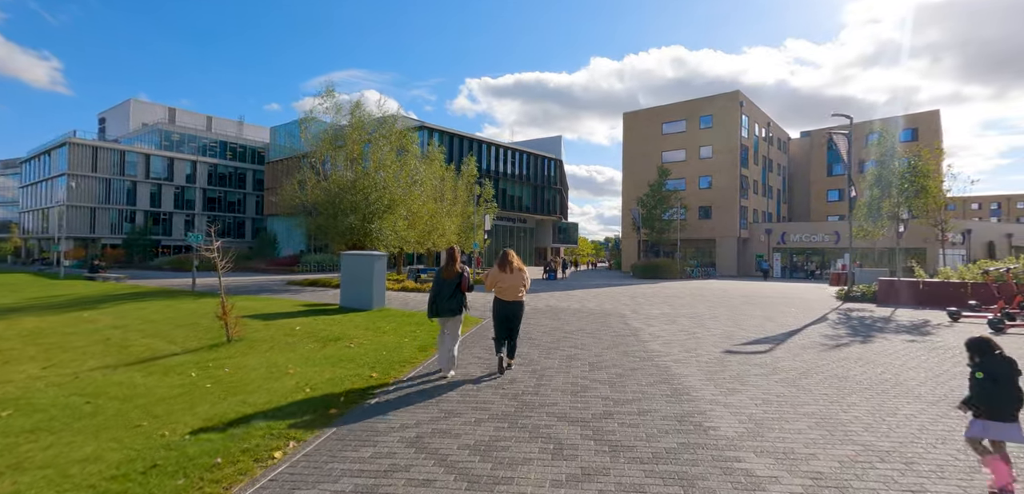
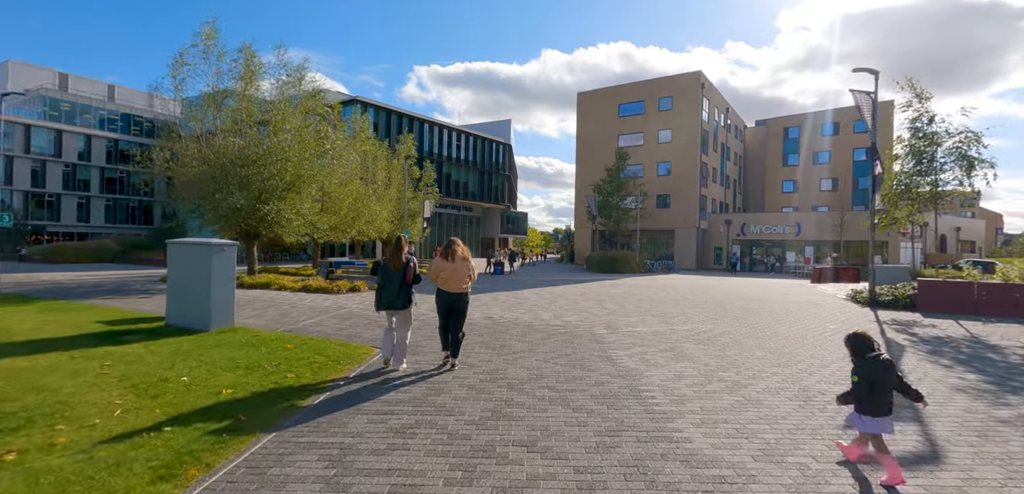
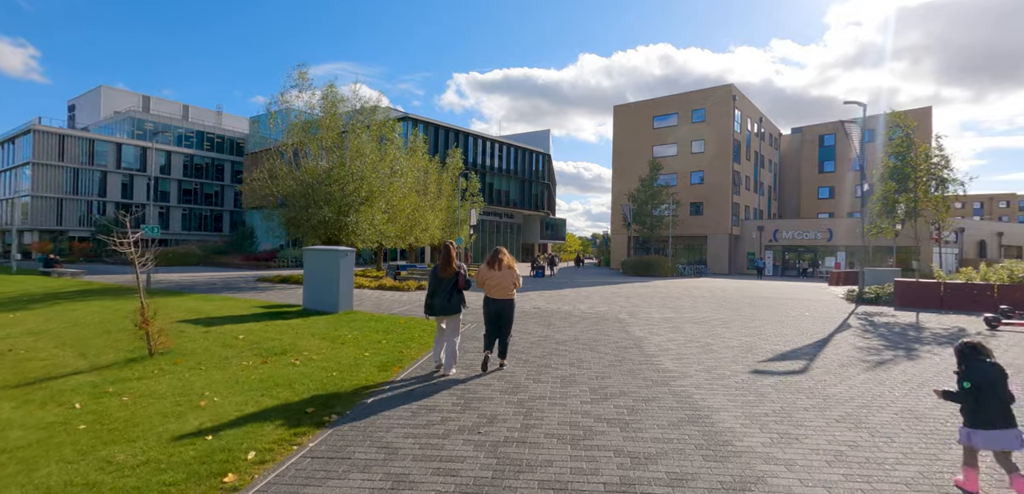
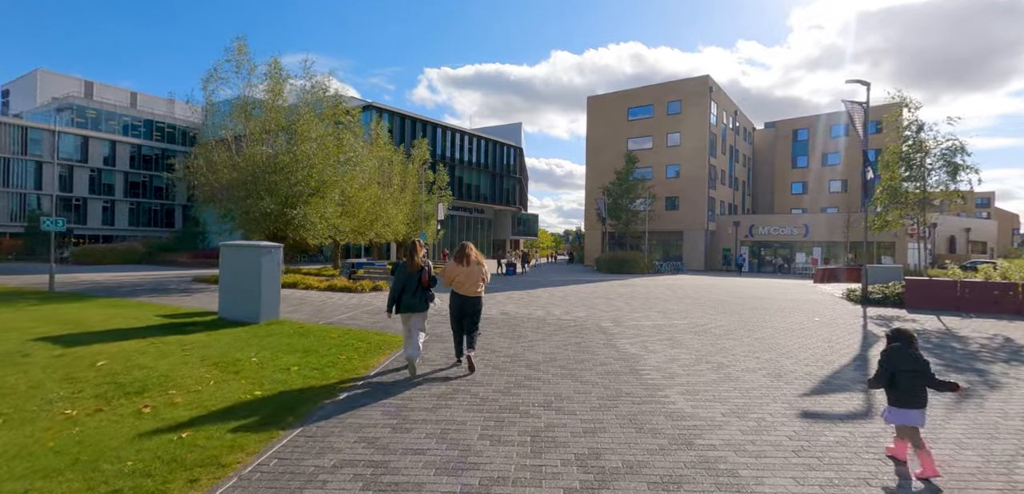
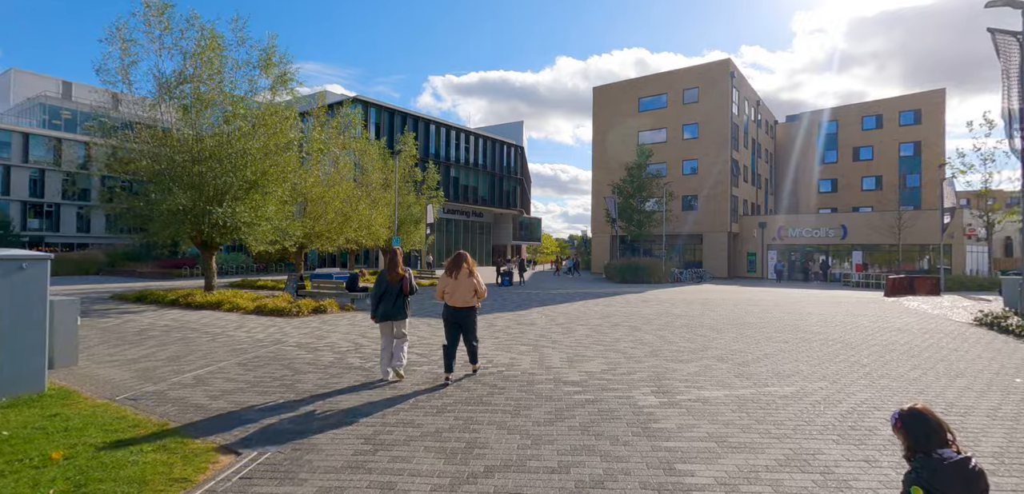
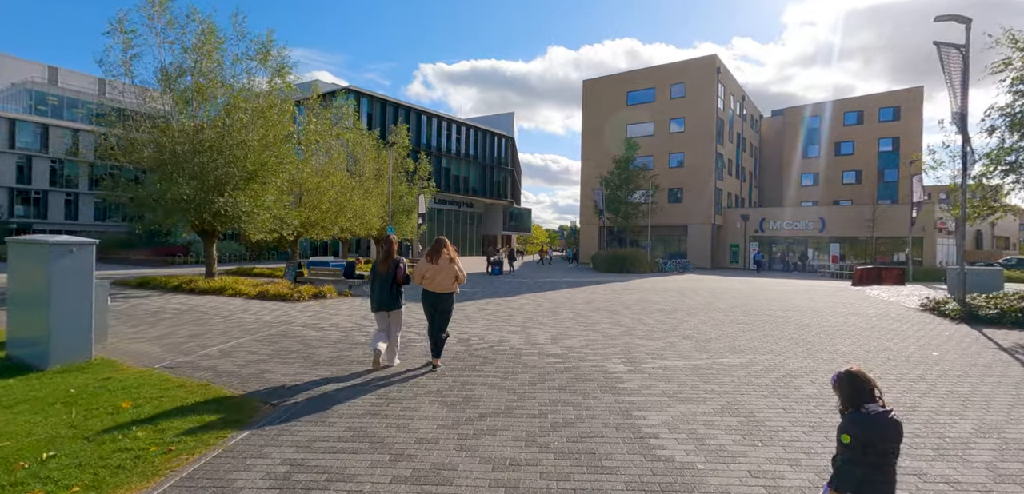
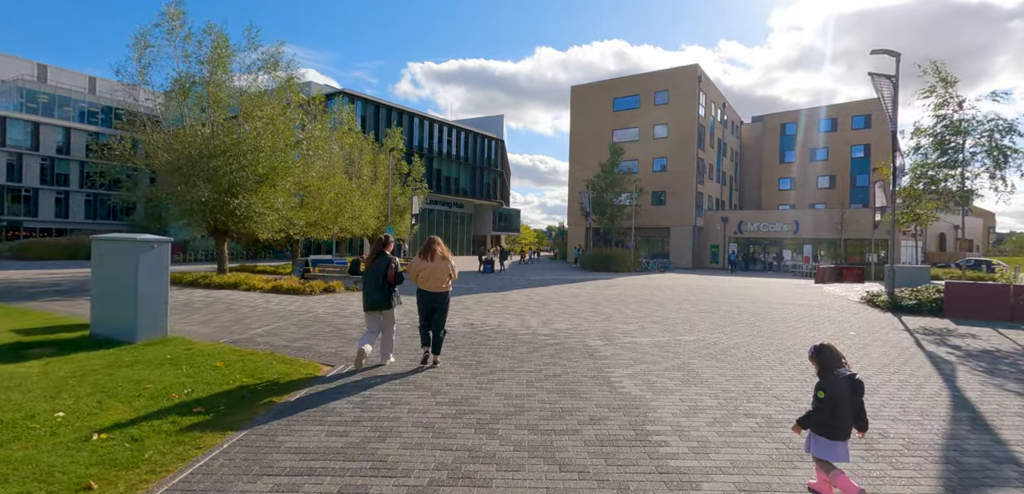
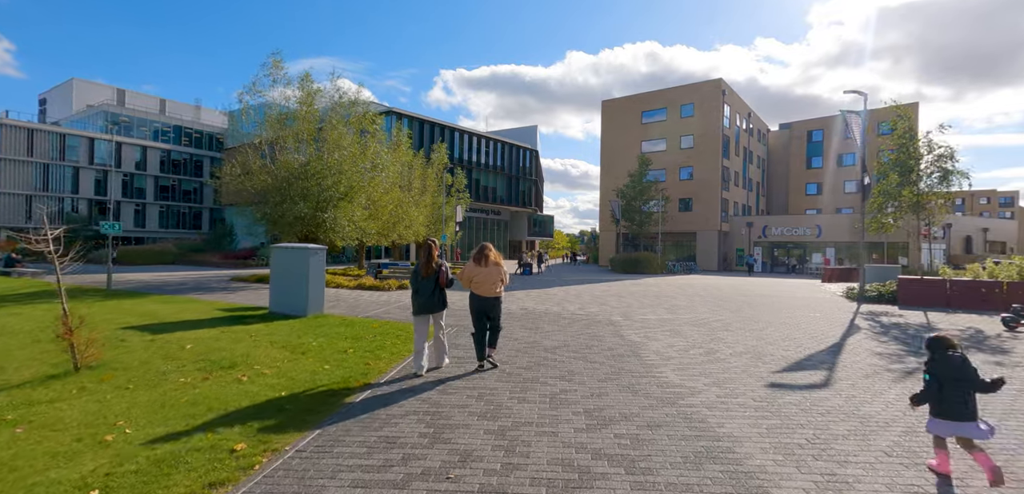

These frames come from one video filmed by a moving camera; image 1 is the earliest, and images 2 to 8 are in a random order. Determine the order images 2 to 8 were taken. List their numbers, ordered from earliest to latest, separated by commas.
3, 8, 4, 2, 7, 6, 5
